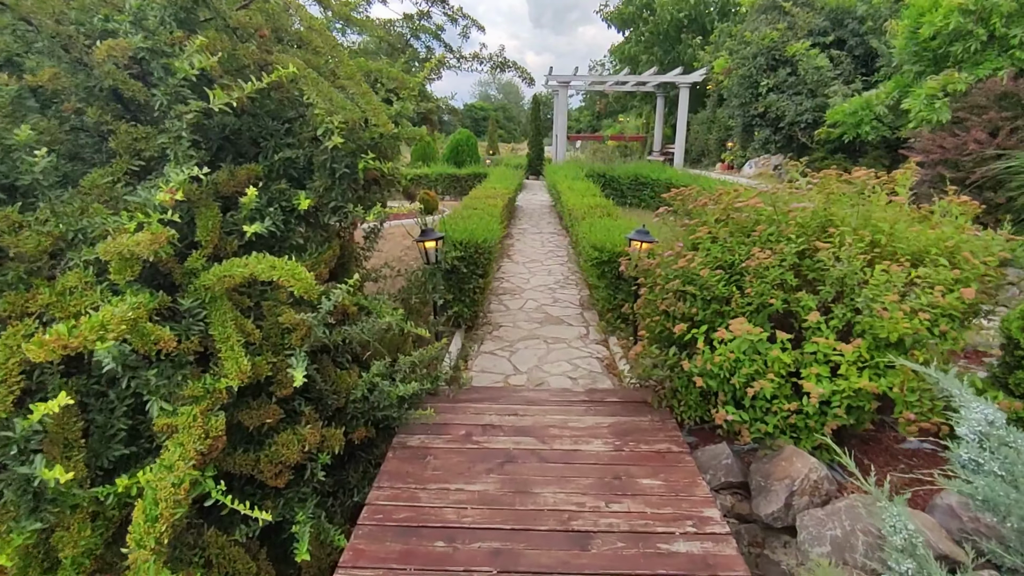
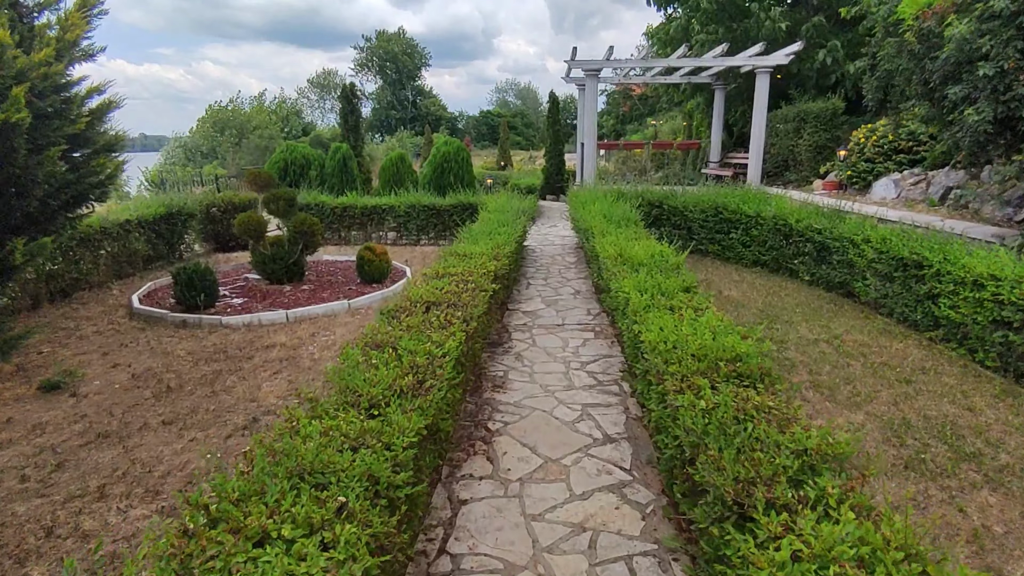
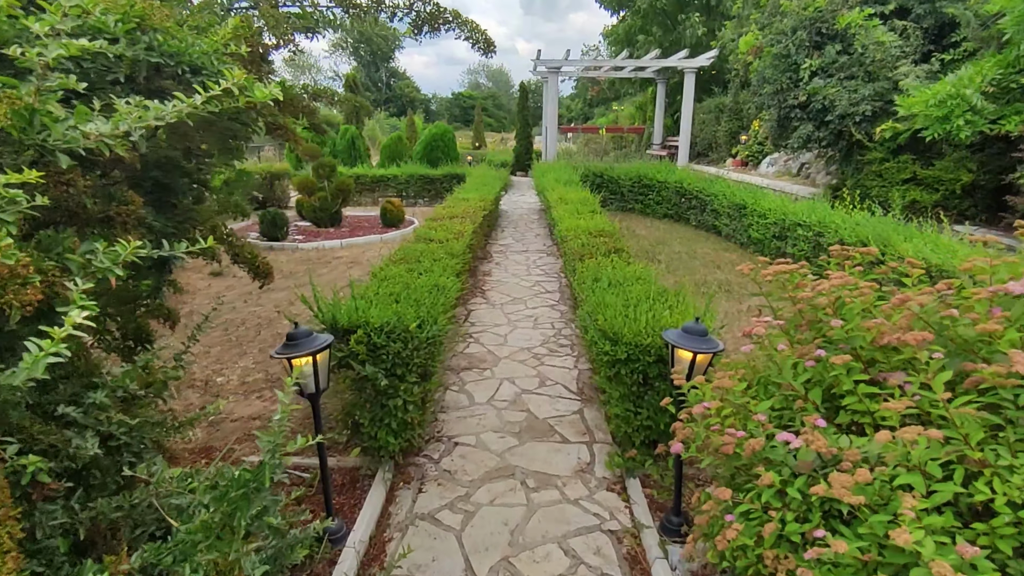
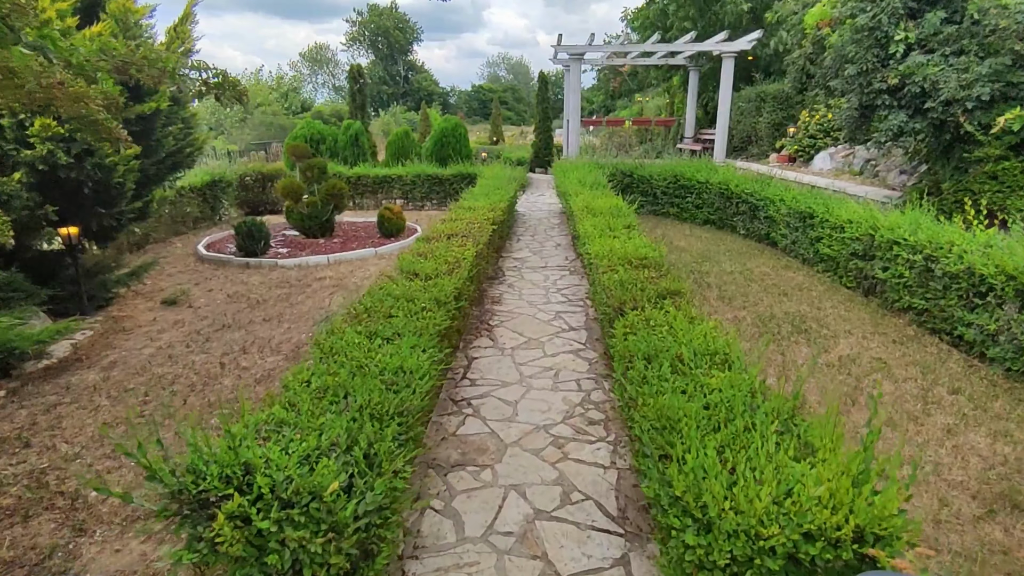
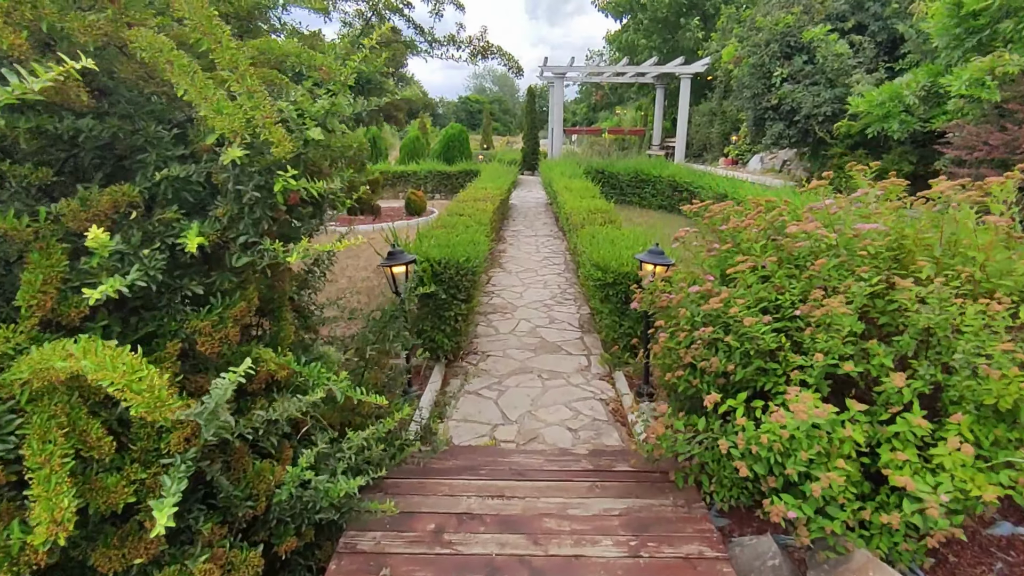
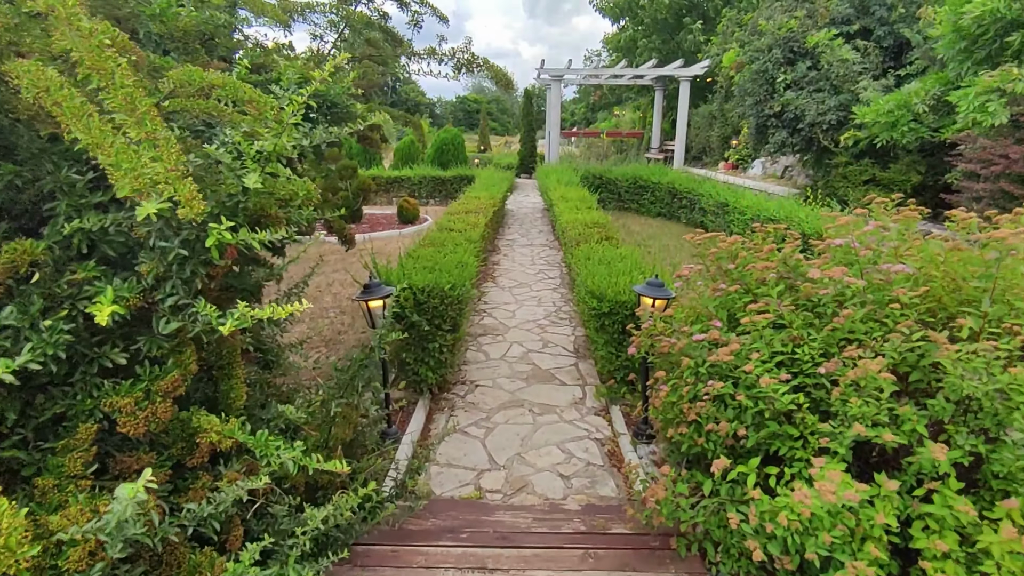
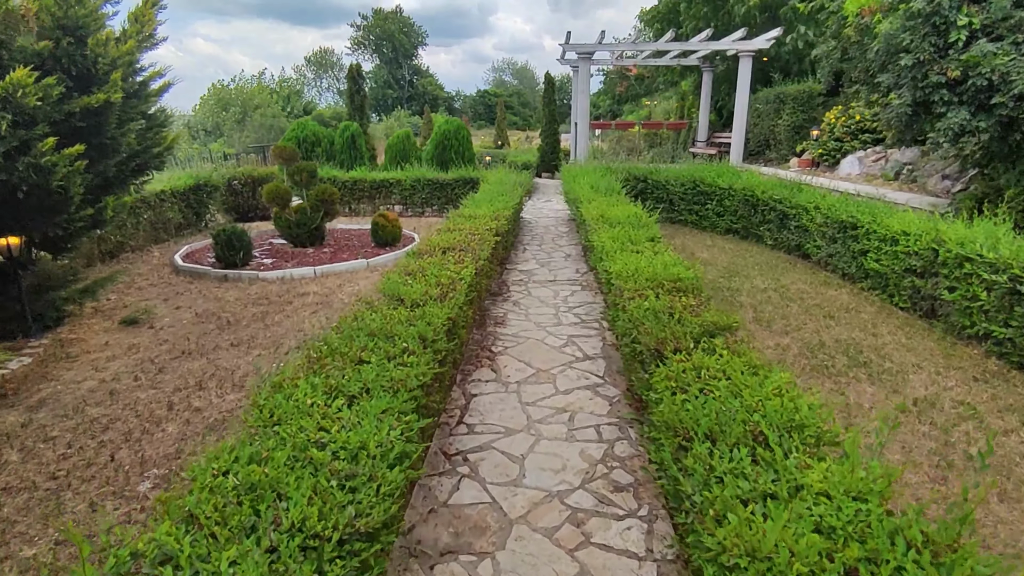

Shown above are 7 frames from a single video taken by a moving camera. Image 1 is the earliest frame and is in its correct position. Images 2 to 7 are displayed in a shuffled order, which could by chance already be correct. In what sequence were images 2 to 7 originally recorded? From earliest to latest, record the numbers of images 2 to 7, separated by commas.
5, 6, 3, 4, 7, 2
